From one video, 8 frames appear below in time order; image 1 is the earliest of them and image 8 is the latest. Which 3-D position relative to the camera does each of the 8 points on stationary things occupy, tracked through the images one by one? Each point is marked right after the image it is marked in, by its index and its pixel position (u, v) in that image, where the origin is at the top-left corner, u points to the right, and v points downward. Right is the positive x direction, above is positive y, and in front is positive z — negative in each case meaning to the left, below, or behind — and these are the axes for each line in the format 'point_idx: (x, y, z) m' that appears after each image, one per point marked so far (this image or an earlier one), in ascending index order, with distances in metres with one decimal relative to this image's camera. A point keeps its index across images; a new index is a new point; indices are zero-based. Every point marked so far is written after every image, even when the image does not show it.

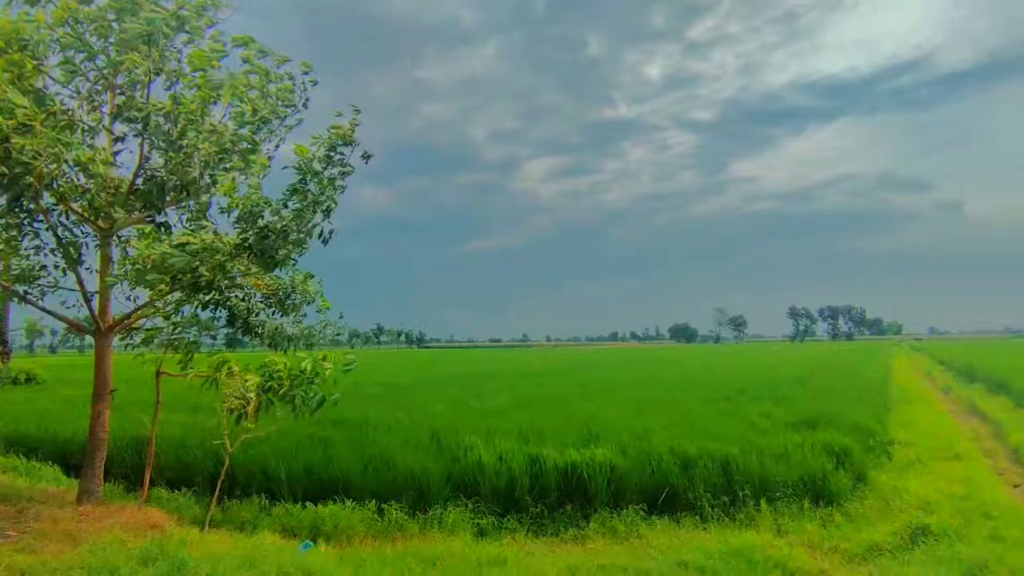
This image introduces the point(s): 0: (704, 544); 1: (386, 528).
0: (+1.9, -2.6, +6.0) m
1: (-1.4, -2.8, +7.0) m
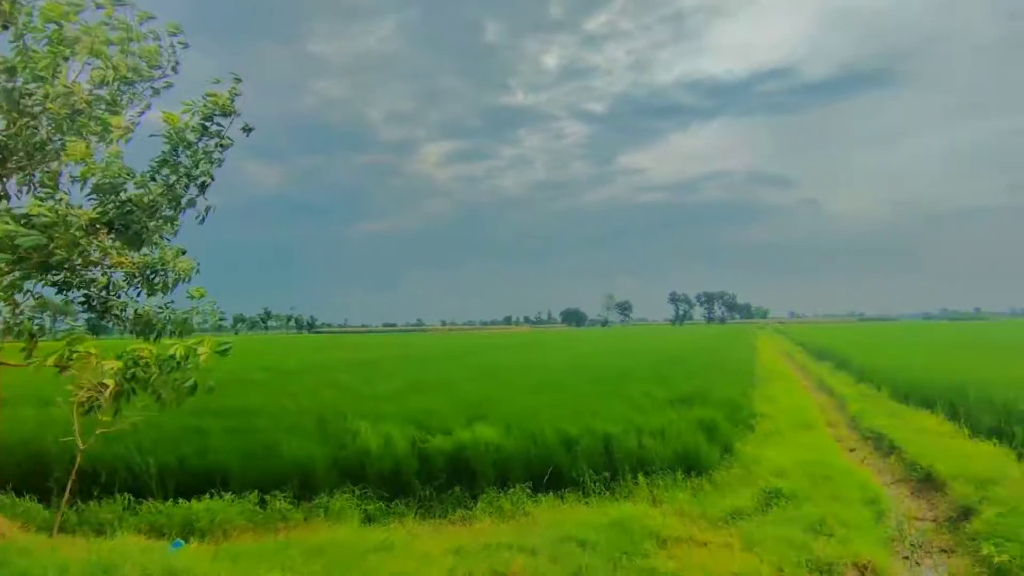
0: (+0.8, -2.4, +6.3) m
1: (-2.7, -2.6, +6.7) m
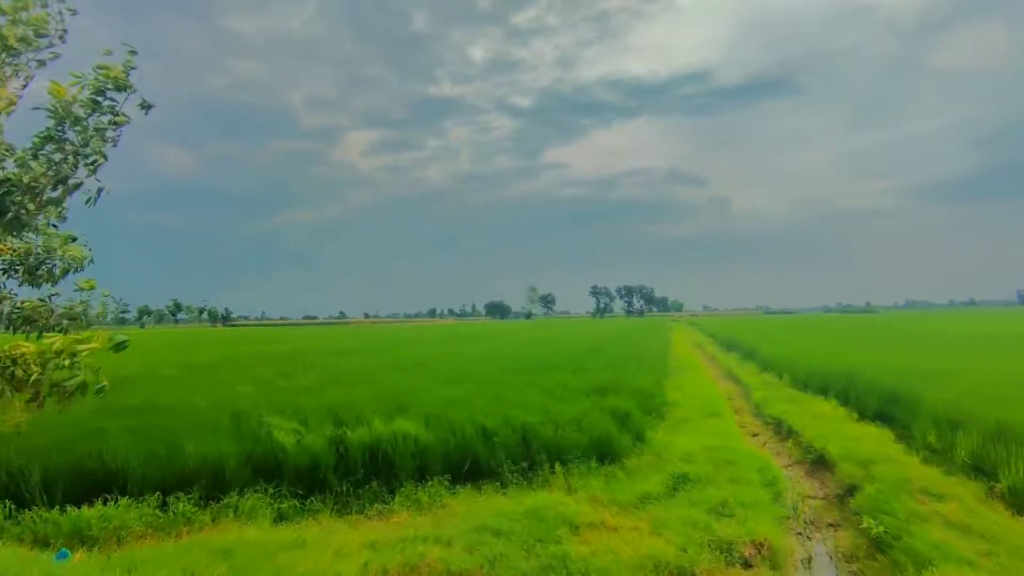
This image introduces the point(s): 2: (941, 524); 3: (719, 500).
0: (-0.1, -2.3, +6.4) m
1: (-3.6, -2.5, +6.3) m
2: (+3.7, -2.0, +5.2) m
3: (+2.0, -2.0, +5.7) m
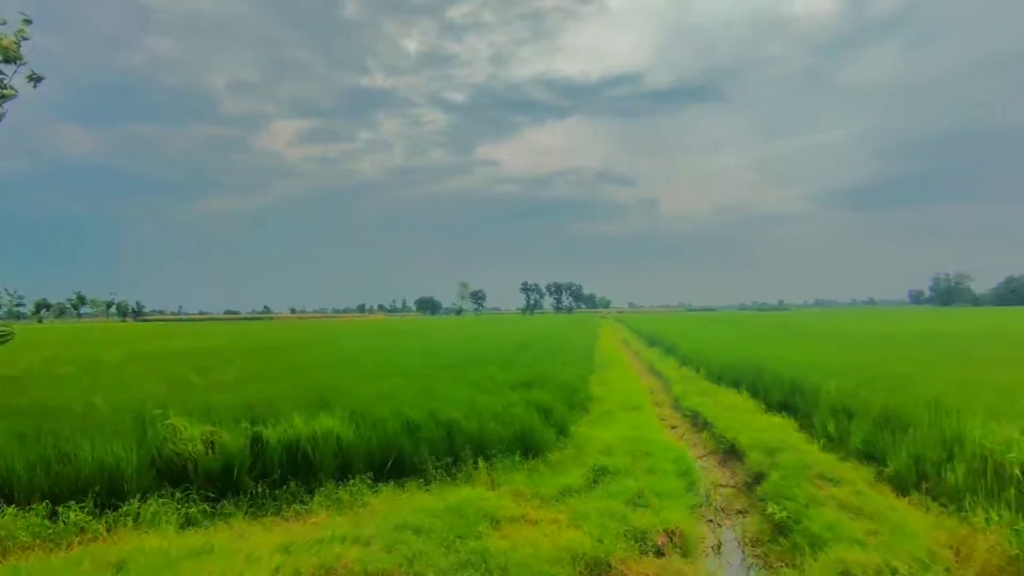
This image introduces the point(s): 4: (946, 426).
0: (-0.9, -2.3, +6.3) m
1: (-4.4, -2.4, +5.9) m
2: (+3.0, -2.0, +5.5) m
3: (+1.2, -2.0, +5.9) m
4: (+4.5, -1.4, +6.3) m
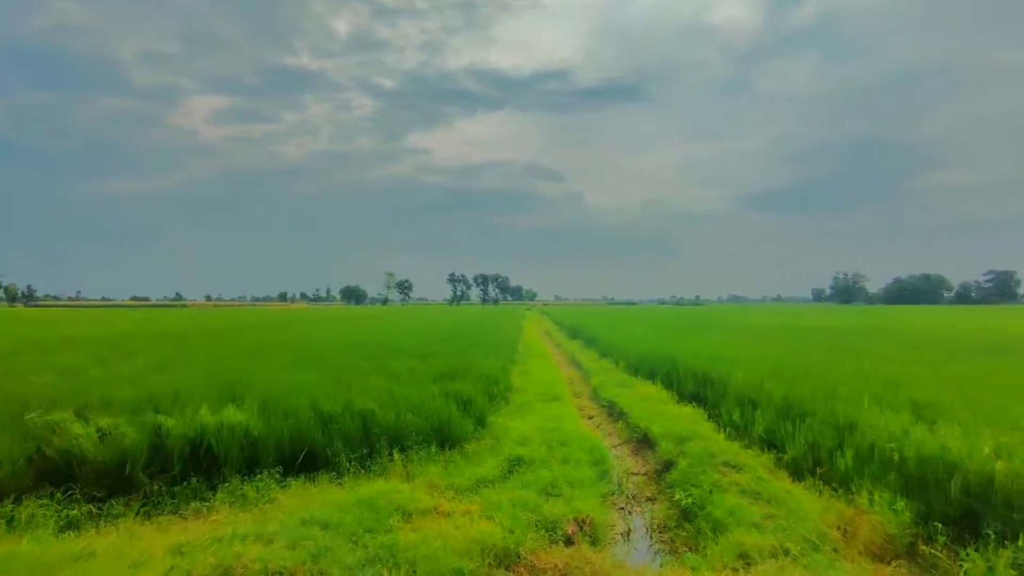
0: (-1.8, -2.1, +6.1) m
1: (-5.2, -2.2, +5.2) m
2: (+2.2, -2.0, +5.8) m
3: (+0.4, -1.9, +5.9) m
4: (+3.6, -1.4, +6.7) m
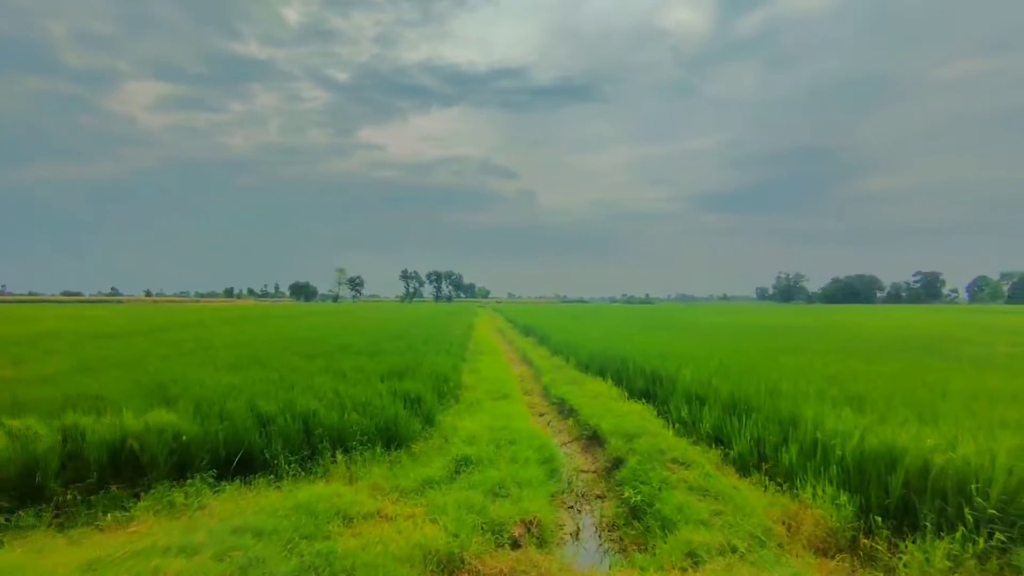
0: (-2.3, -2.1, +5.8) m
1: (-5.7, -2.1, +4.7) m
2: (+1.7, -1.9, +5.8) m
3: (-0.1, -1.8, +5.8) m
4: (+3.1, -1.4, +6.8) m
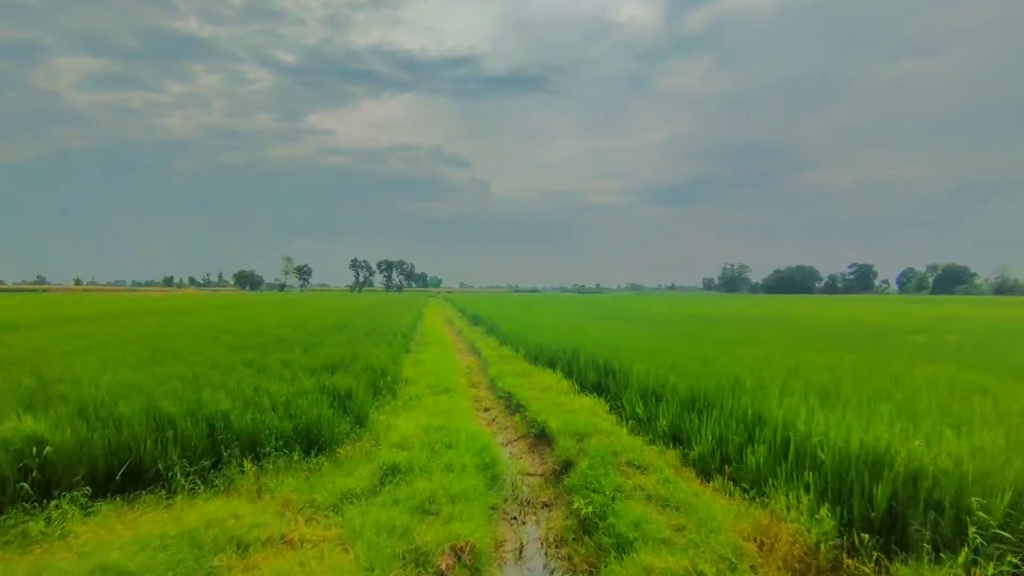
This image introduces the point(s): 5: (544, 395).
0: (-2.9, -1.9, +4.8) m
1: (-6.1, -2.0, +3.4) m
2: (+1.1, -1.8, +5.1) m
3: (-0.7, -1.7, +5.0) m
4: (+2.4, -1.2, +6.3) m
5: (+0.5, -1.7, +9.6) m
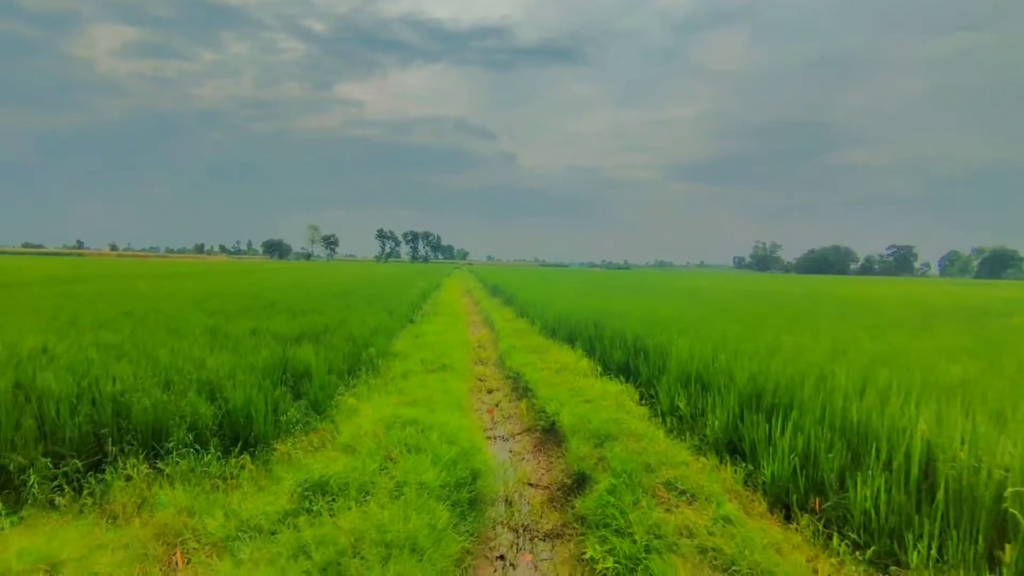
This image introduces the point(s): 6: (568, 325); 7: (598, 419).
0: (-3.0, -1.5, +3.1) m
1: (-6.3, -1.5, +1.9) m
2: (+1.0, -1.4, +3.2) m
3: (-0.8, -1.3, +3.2) m
4: (+2.4, -0.9, +4.3) m
5: (+0.6, -1.2, +7.7) m
6: (+1.0, -0.7, +11.2) m
7: (+0.8, -1.2, +5.6) m
